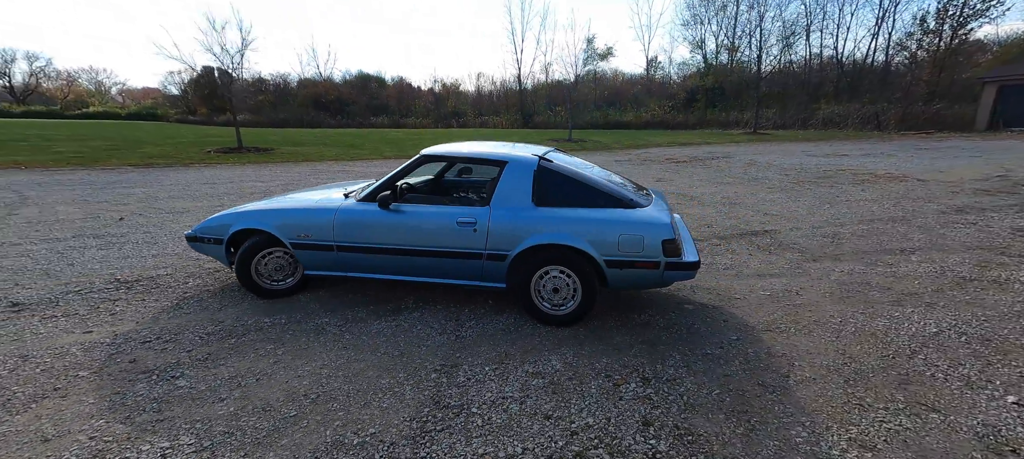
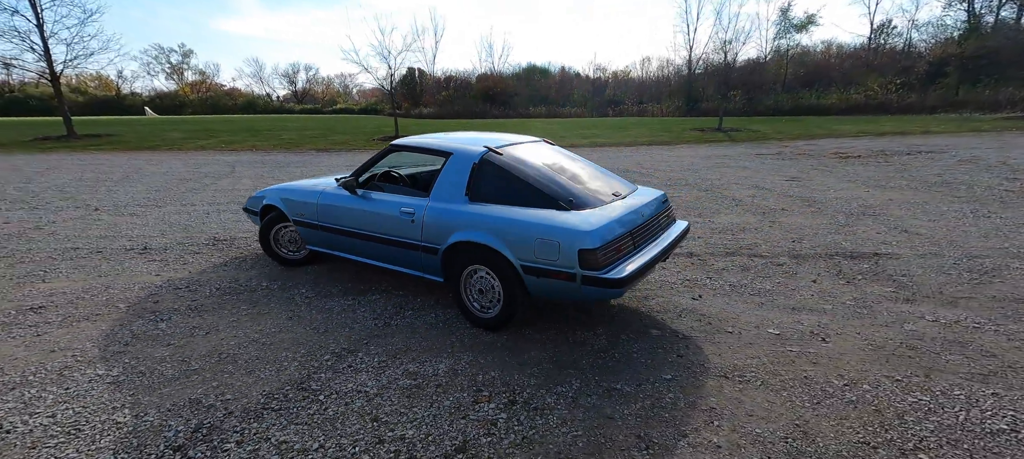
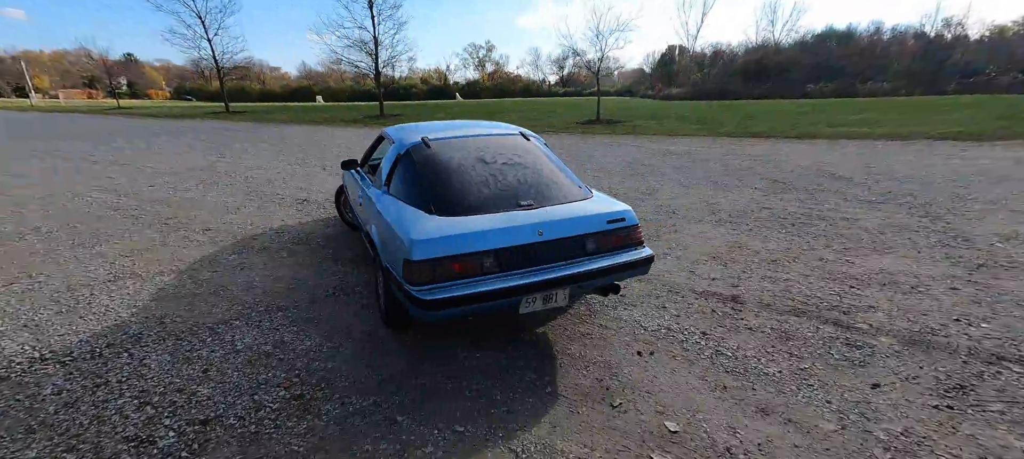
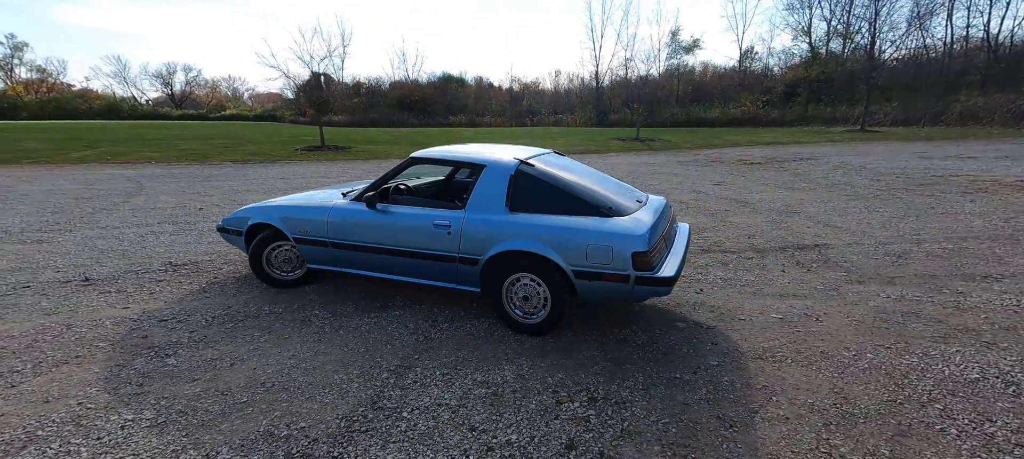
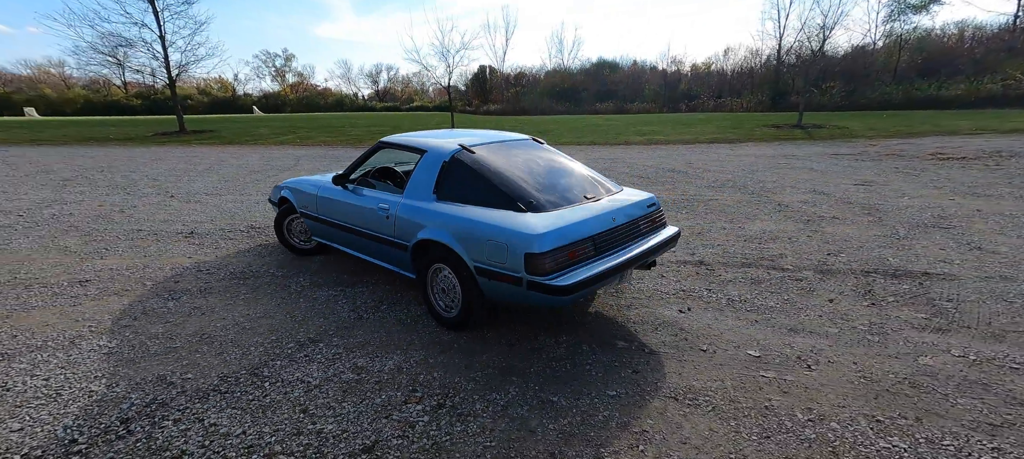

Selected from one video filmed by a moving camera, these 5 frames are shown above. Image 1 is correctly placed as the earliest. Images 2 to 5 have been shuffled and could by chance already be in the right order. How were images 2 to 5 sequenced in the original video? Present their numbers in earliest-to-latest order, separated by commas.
4, 2, 5, 3
